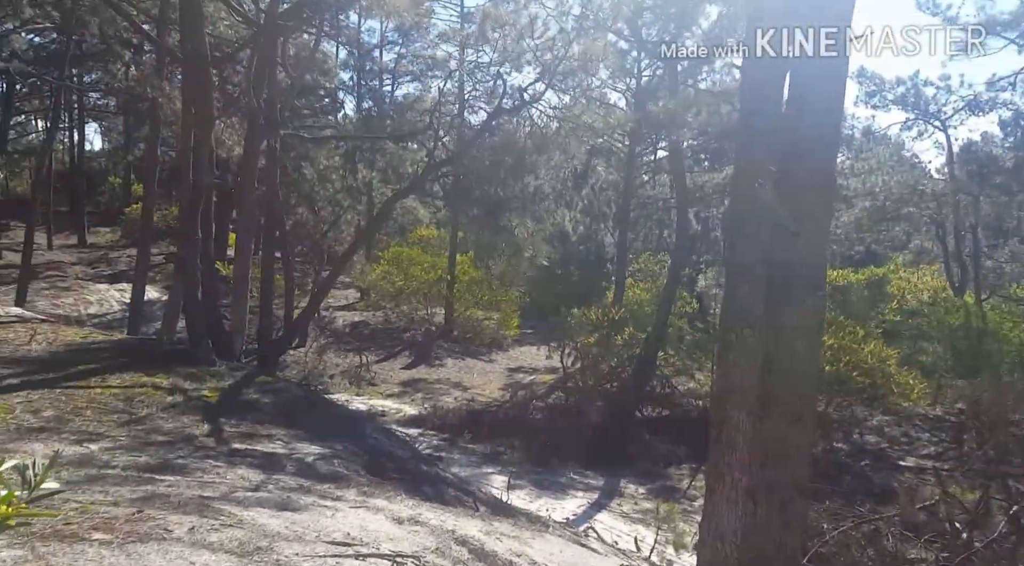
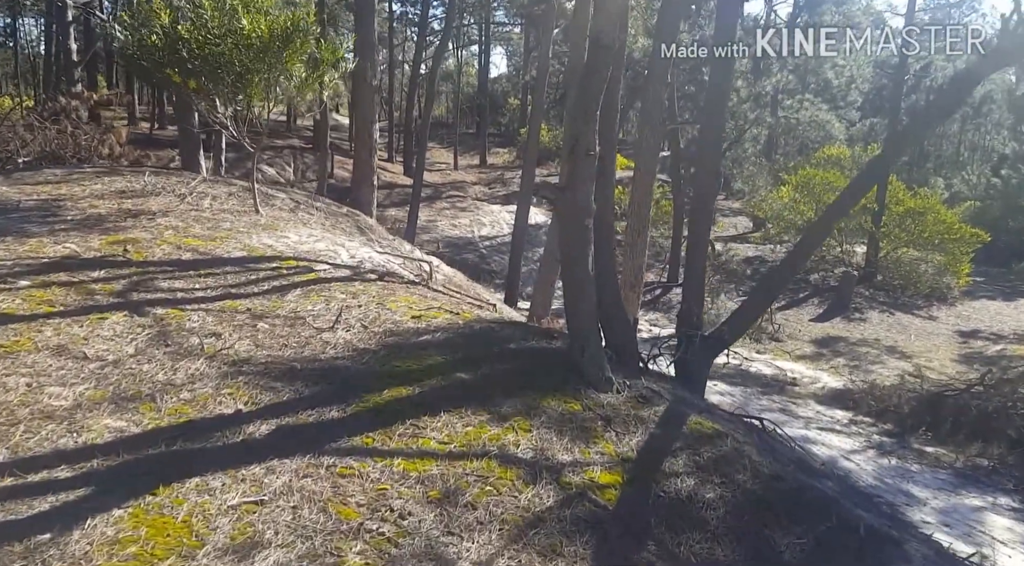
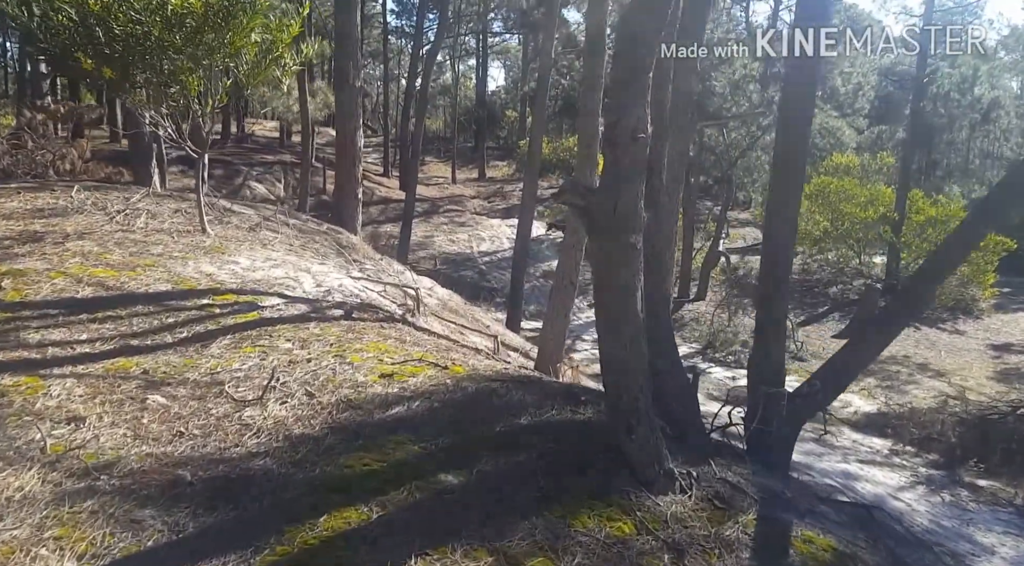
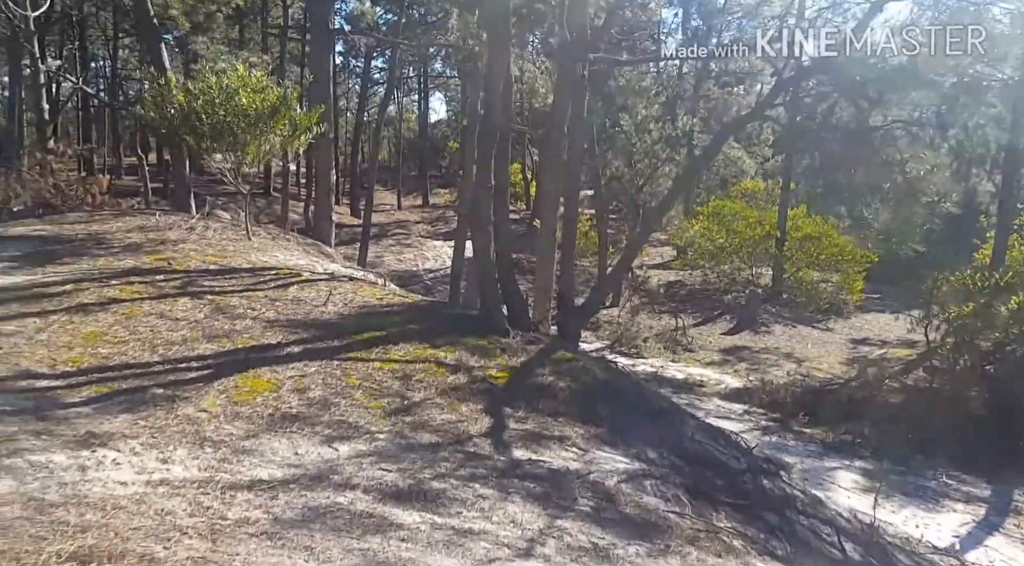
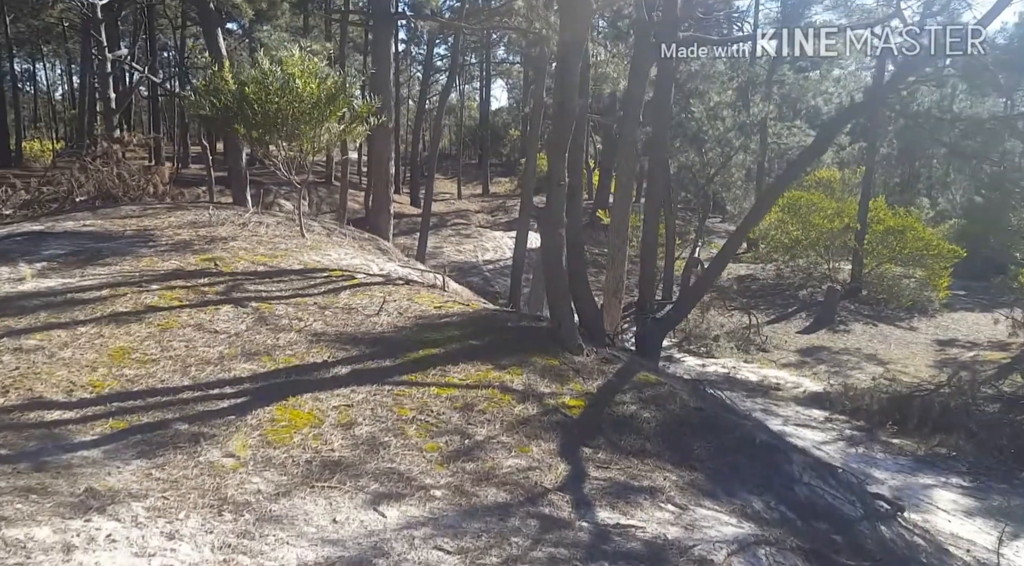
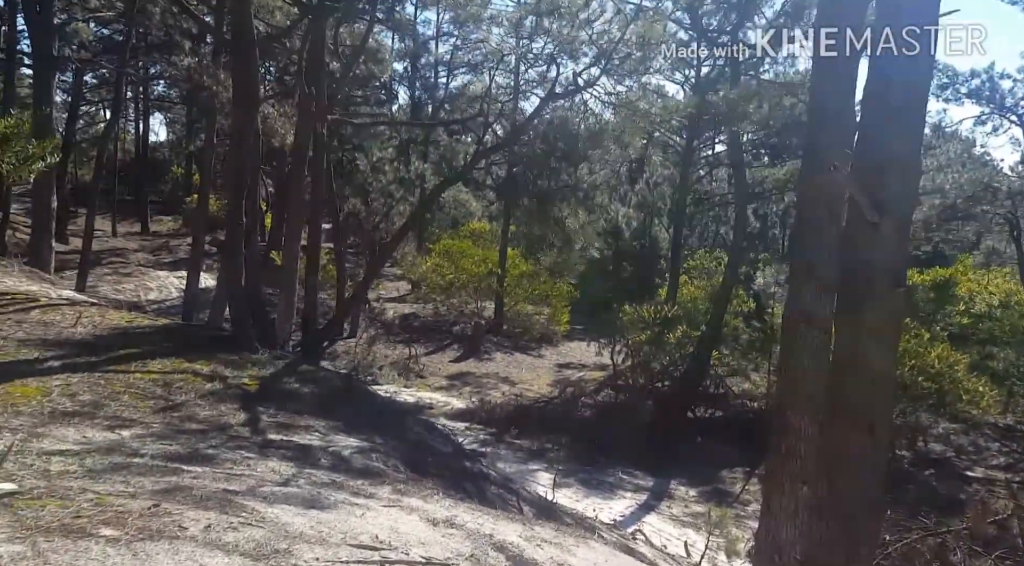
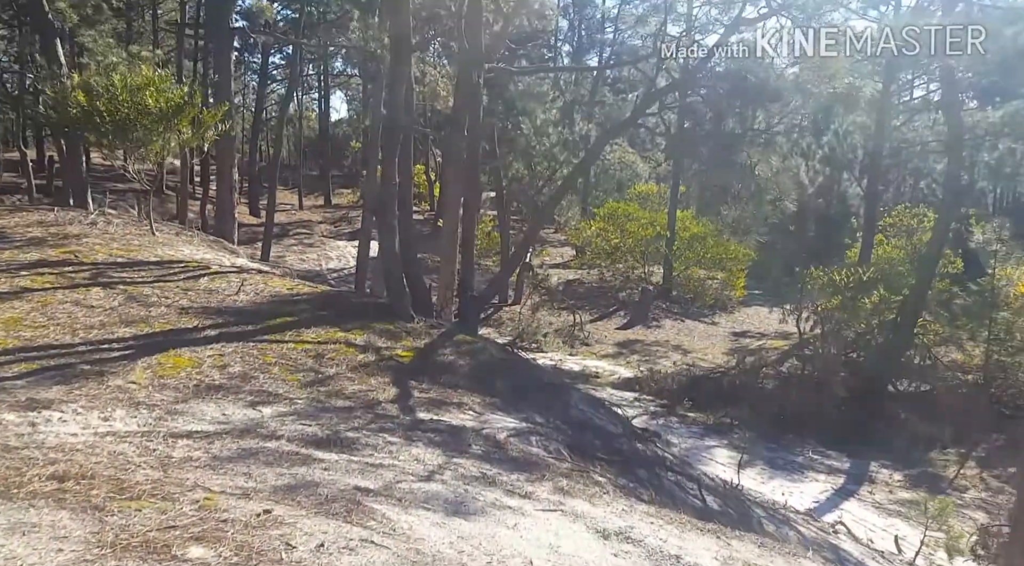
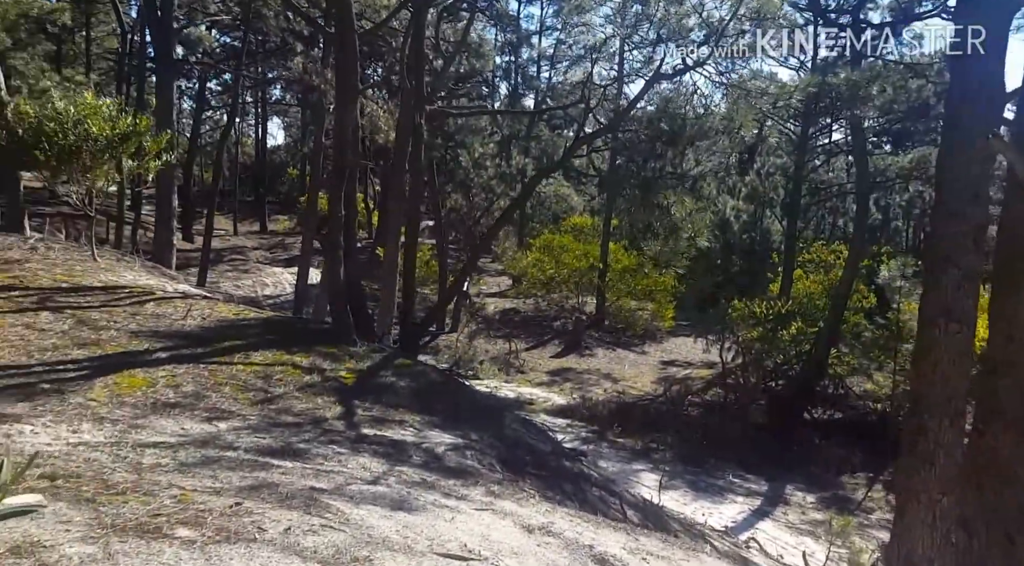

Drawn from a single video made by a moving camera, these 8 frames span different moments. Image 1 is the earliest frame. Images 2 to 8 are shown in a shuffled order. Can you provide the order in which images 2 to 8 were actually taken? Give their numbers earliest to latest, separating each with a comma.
6, 8, 7, 4, 5, 2, 3
